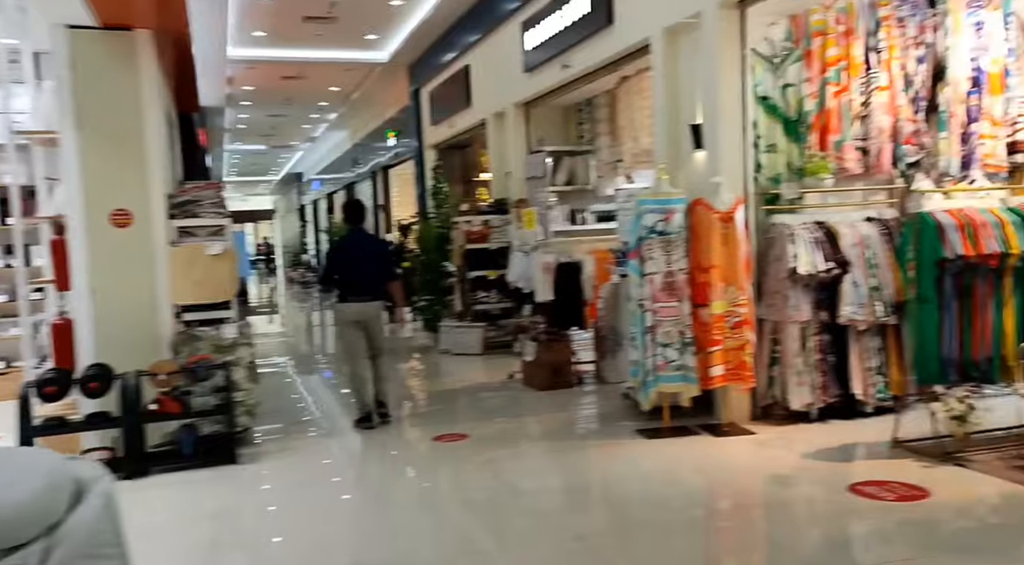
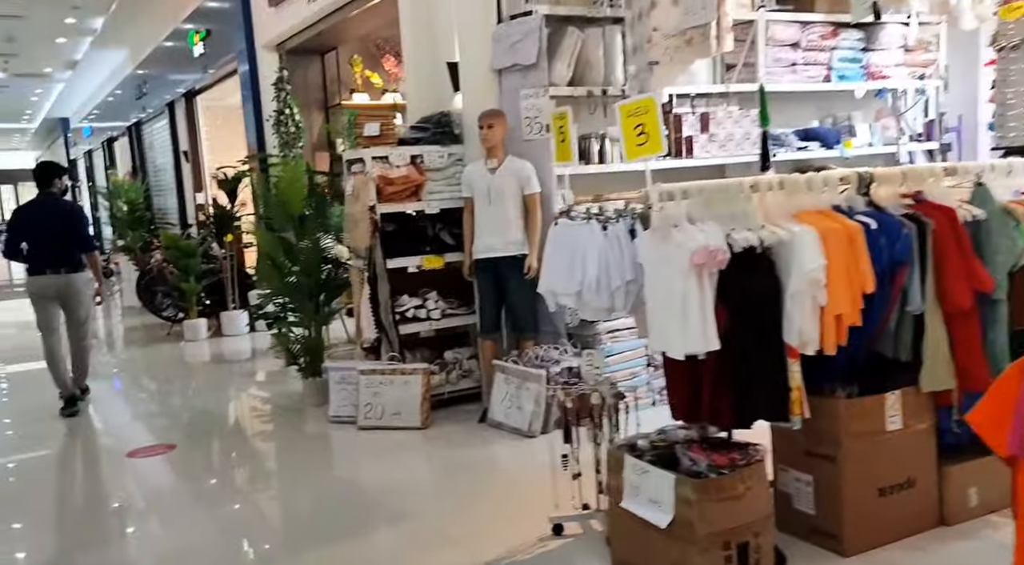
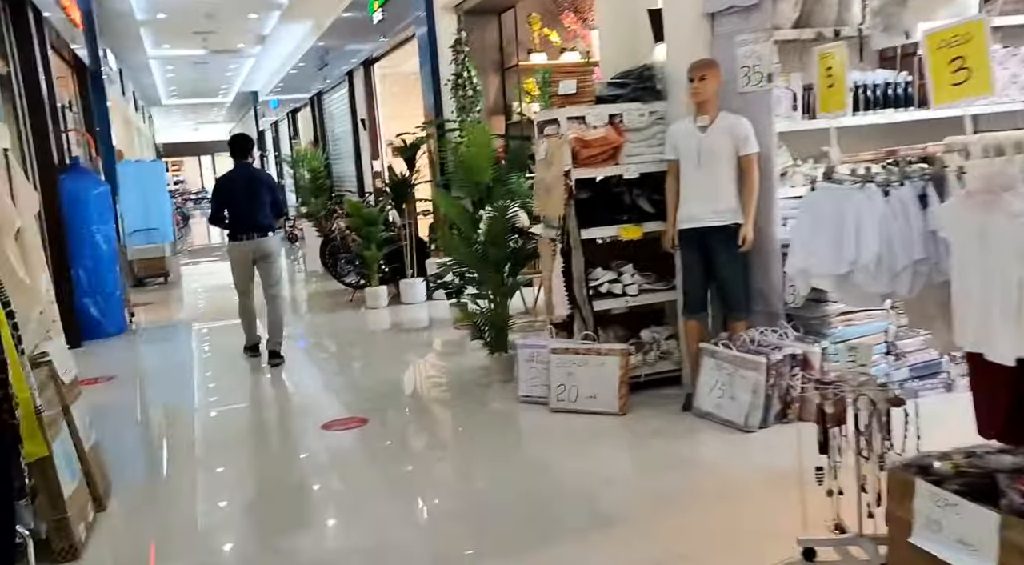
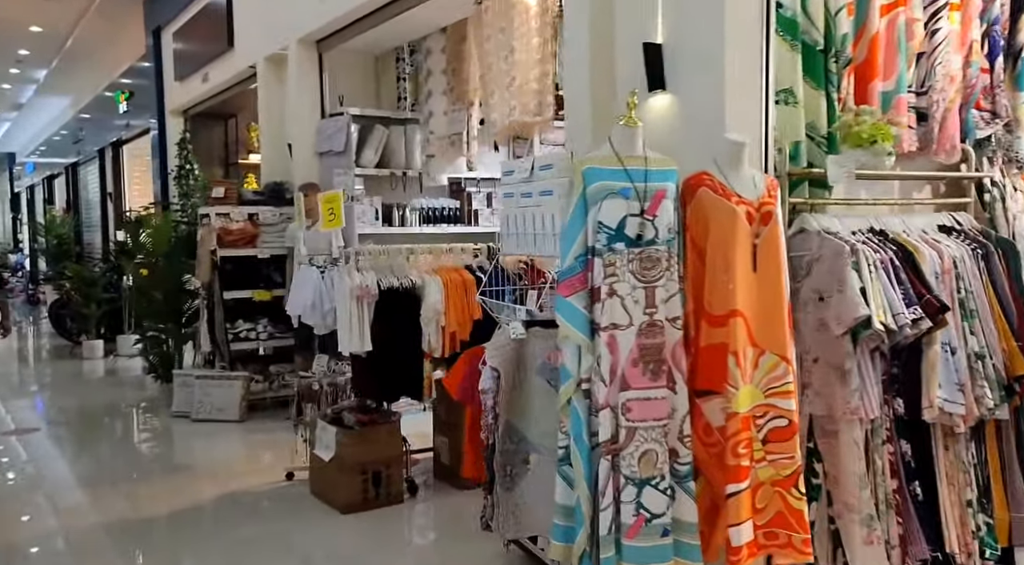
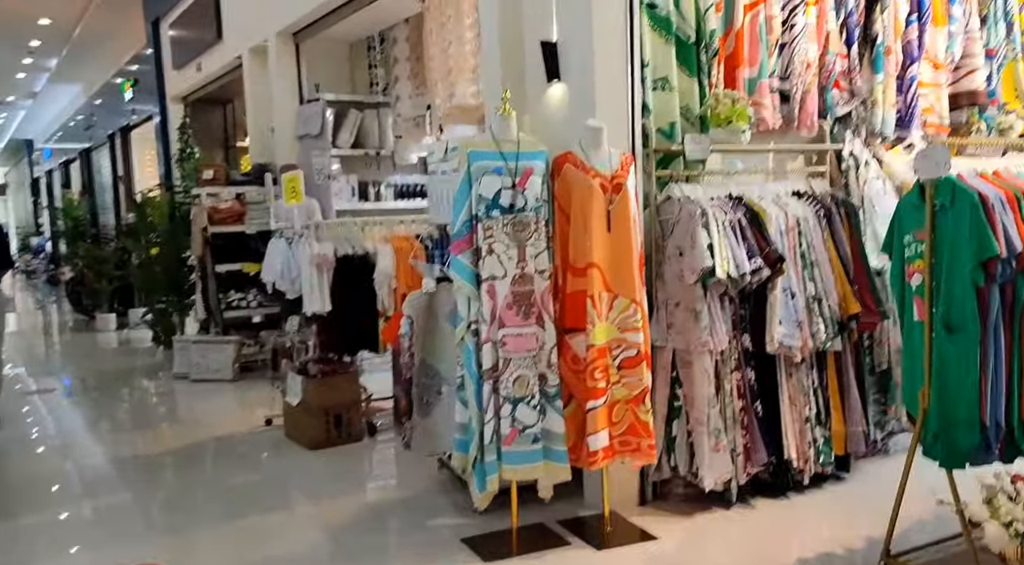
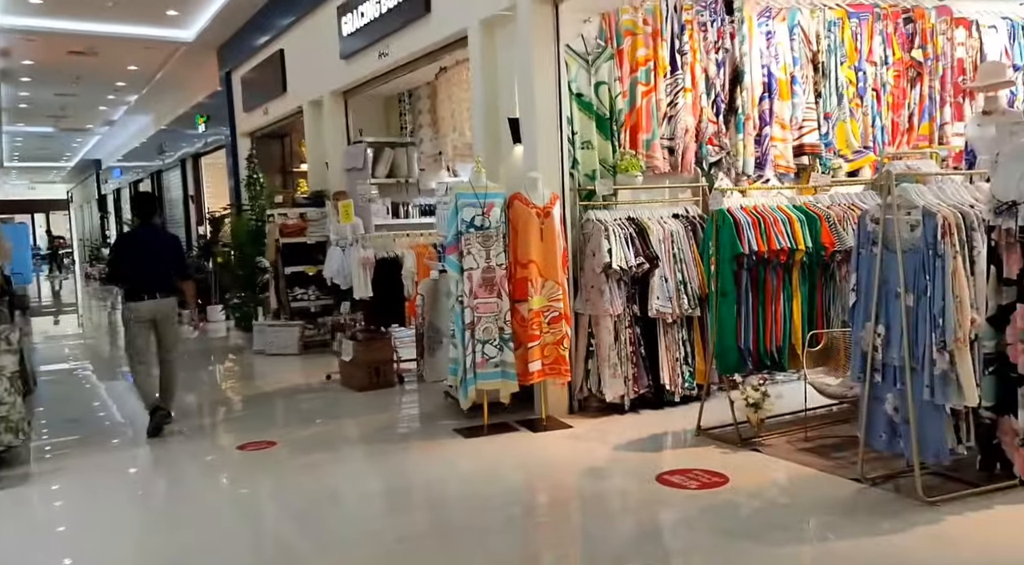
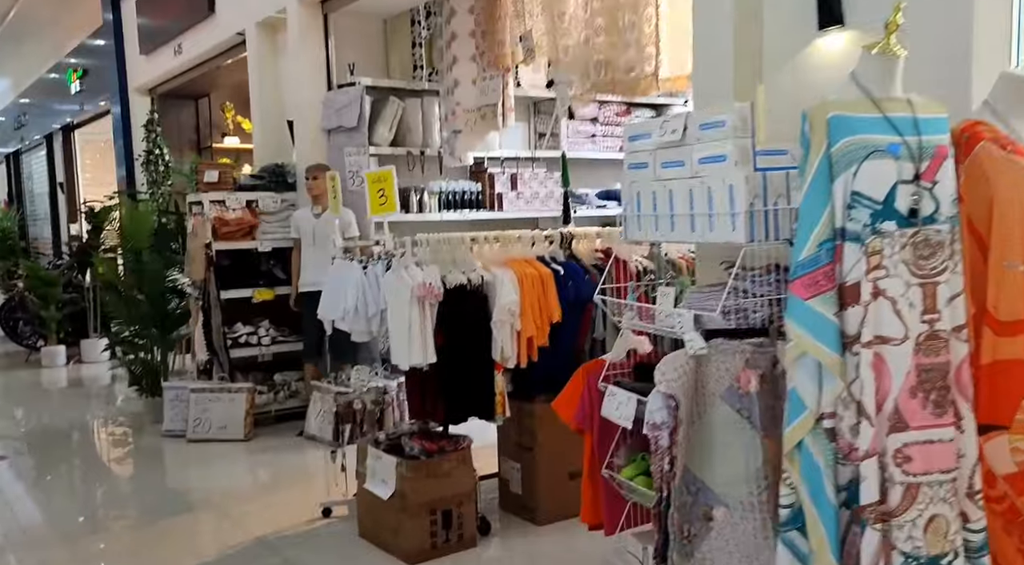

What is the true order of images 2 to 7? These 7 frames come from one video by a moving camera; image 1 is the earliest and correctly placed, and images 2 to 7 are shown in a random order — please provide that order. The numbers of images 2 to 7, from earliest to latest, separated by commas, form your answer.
6, 5, 4, 7, 2, 3
